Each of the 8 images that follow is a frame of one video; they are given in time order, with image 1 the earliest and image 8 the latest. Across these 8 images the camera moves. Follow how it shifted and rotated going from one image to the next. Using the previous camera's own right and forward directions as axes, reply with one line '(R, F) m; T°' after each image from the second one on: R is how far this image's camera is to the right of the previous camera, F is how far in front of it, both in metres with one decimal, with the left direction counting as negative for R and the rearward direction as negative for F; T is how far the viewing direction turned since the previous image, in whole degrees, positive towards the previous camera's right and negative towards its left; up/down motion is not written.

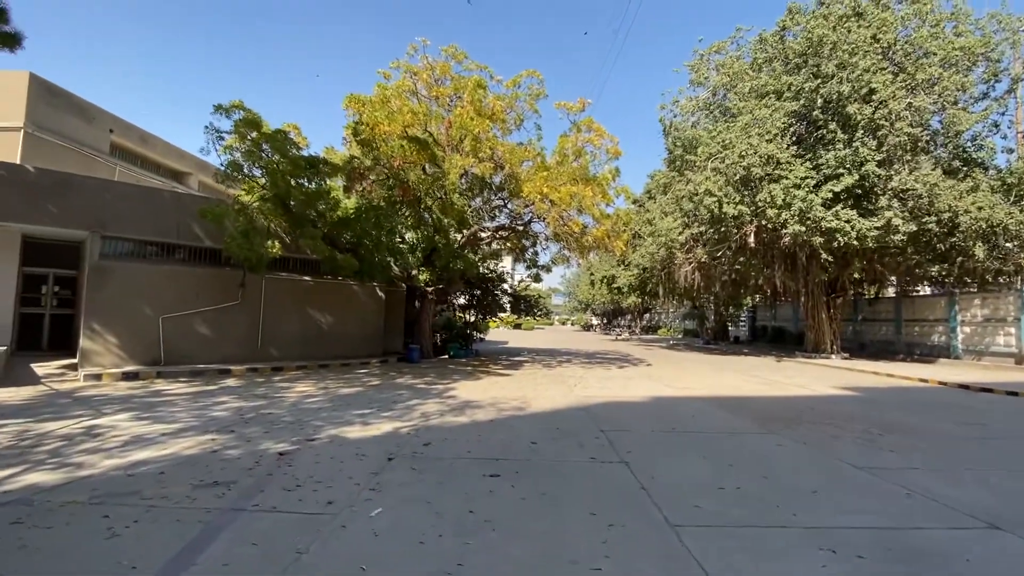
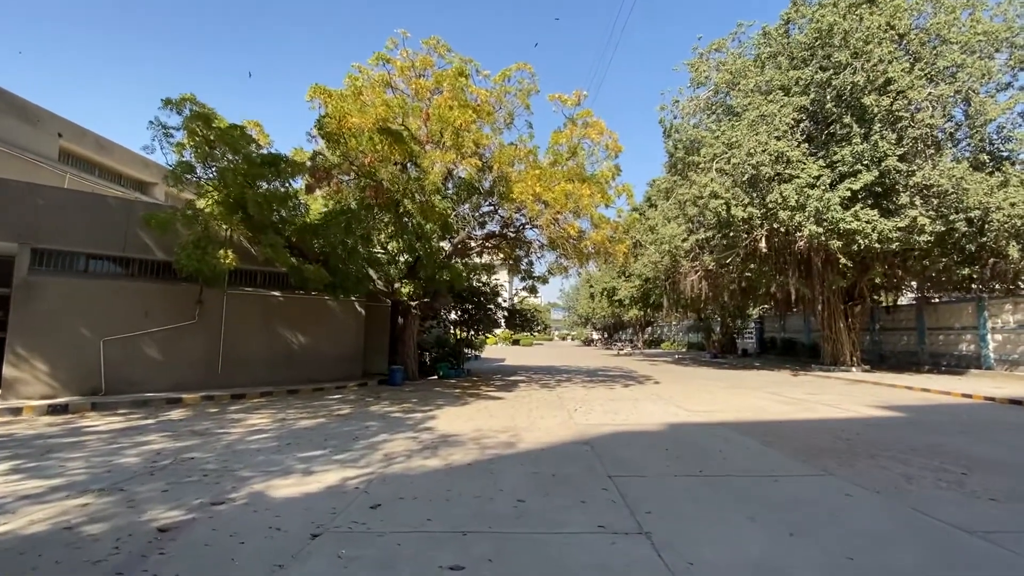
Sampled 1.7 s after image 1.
(+0.3, +1.7) m; 0°
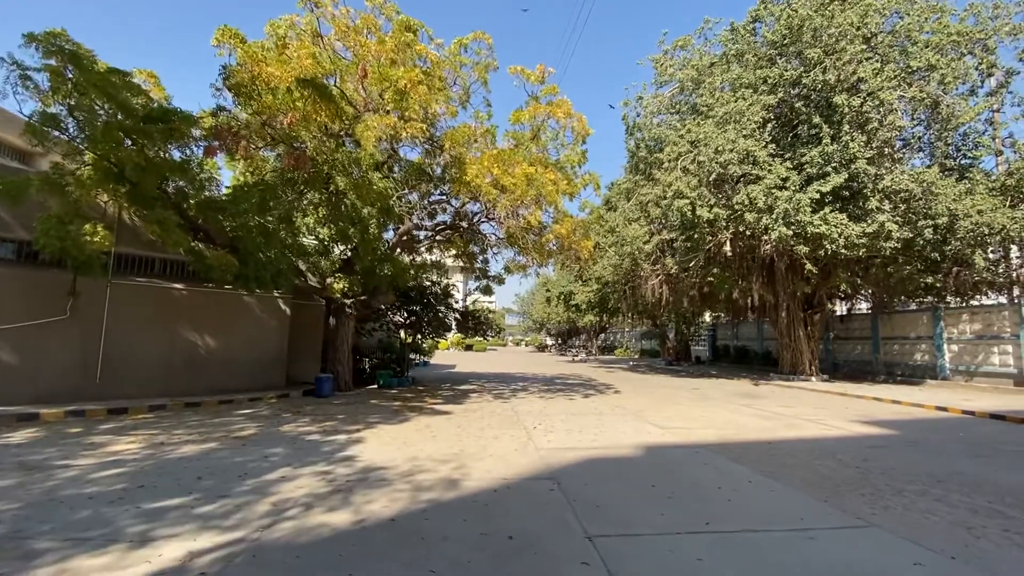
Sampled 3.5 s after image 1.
(+0.1, +1.8) m; +5°
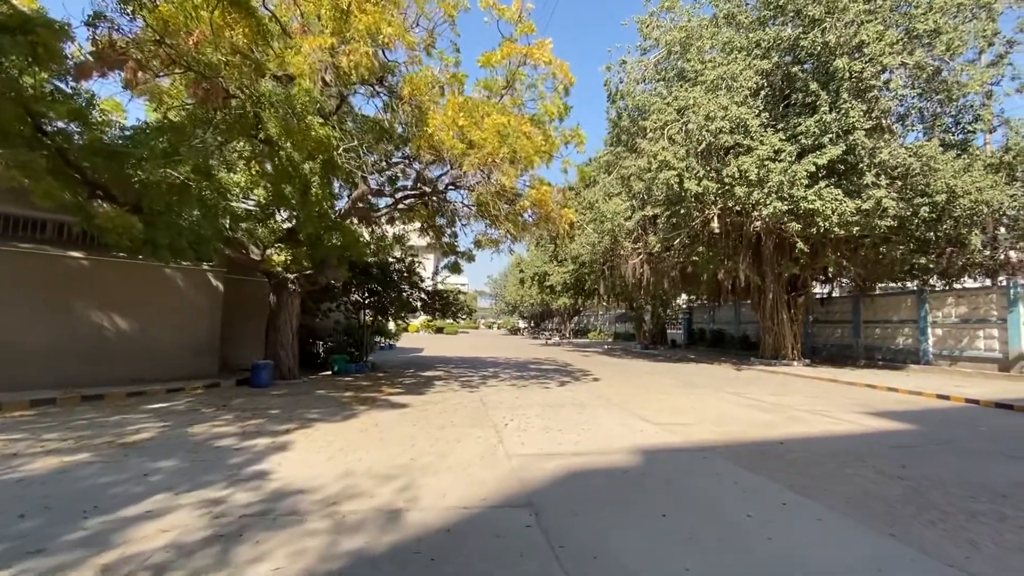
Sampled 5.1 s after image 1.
(+0.1, +1.7) m; +3°
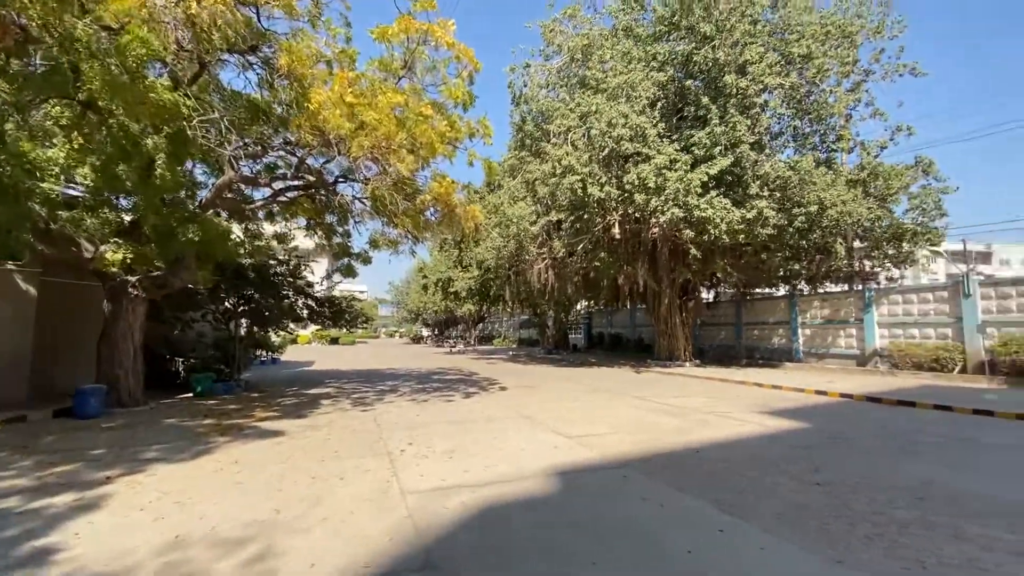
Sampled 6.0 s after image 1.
(+0.1, +1.0) m; +11°
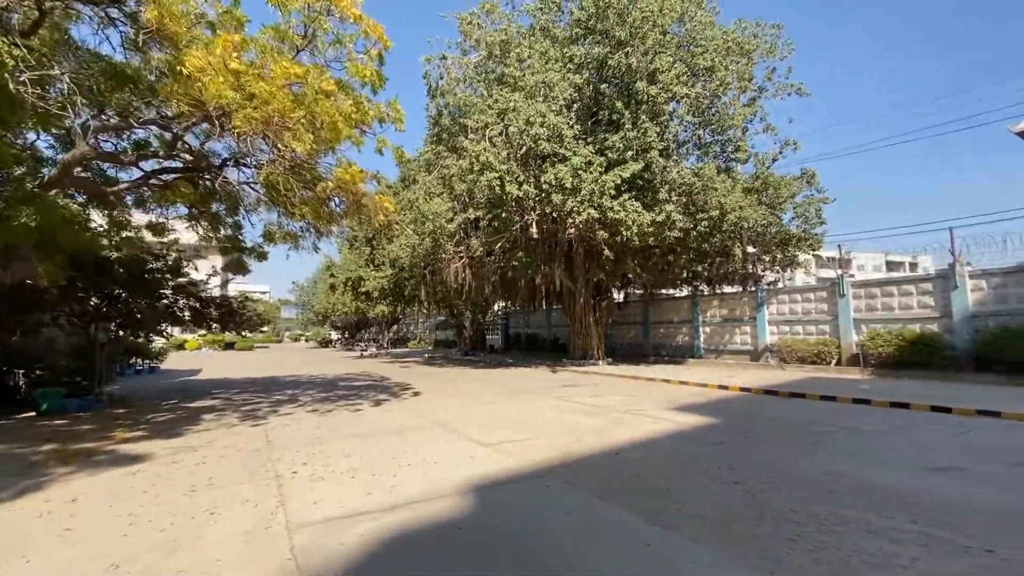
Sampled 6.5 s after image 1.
(0.0, +0.5) m; +10°
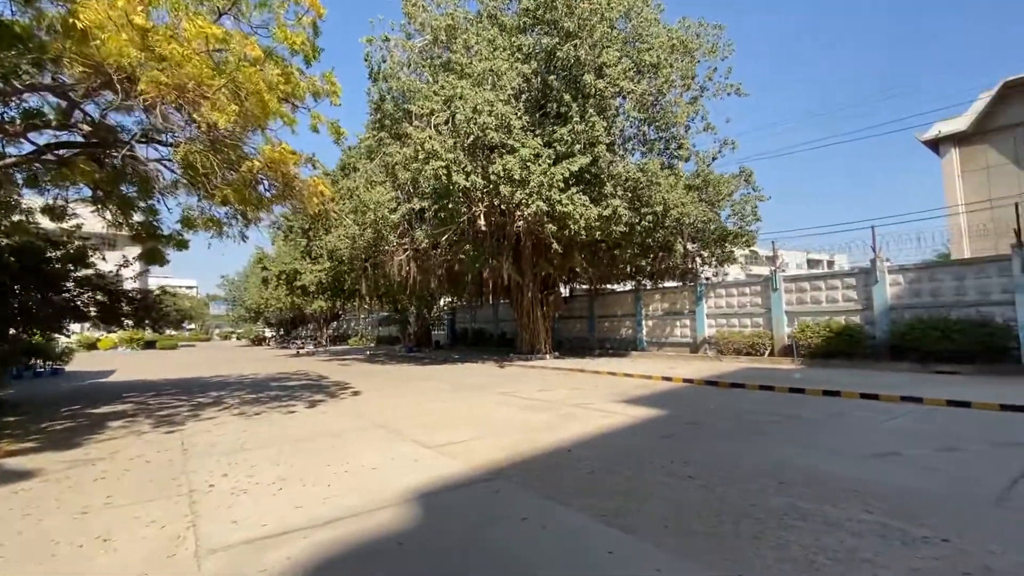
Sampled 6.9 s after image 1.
(0.0, +0.4) m; +6°
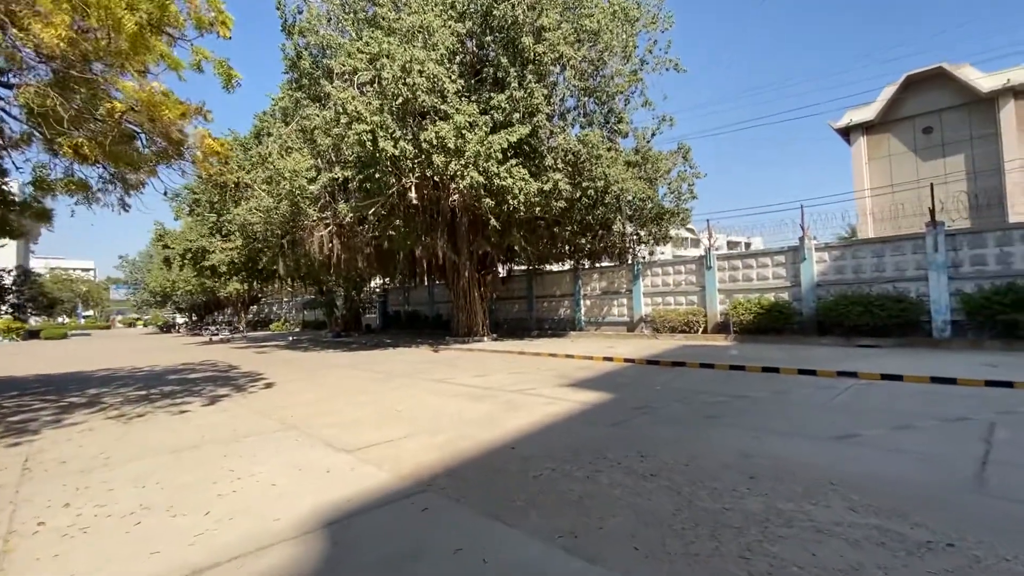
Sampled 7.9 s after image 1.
(0.0, +0.9) m; +7°
